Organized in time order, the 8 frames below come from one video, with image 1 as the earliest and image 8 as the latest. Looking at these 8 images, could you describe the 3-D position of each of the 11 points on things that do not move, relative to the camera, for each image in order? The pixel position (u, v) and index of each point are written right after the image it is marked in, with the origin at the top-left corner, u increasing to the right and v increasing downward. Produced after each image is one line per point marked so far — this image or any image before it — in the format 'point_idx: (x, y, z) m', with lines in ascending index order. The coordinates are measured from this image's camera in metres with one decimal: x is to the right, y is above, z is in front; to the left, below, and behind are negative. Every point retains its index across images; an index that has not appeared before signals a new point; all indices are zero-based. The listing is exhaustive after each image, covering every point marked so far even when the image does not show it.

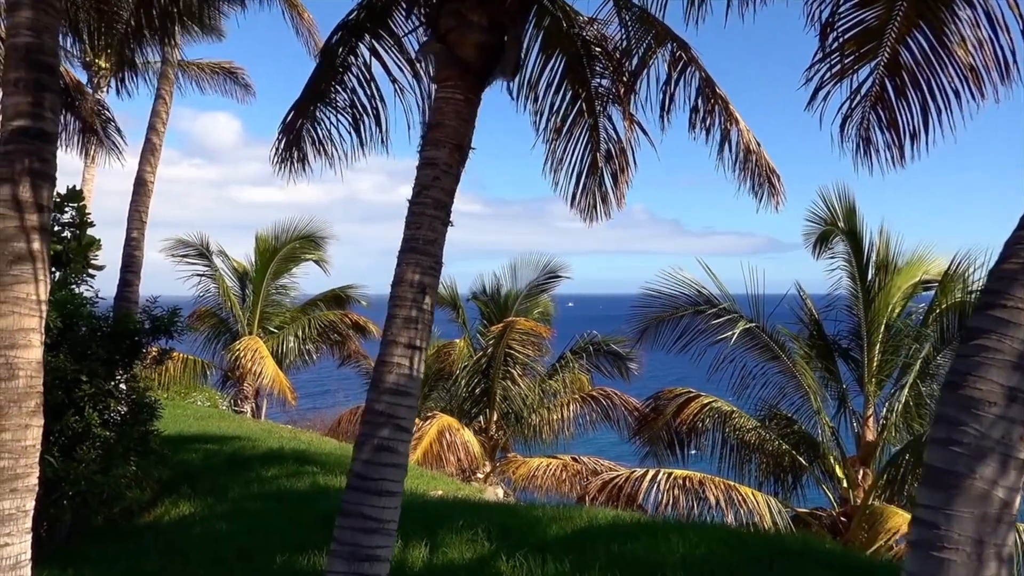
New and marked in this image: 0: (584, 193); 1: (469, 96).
0: (+0.6, +0.8, +7.5) m
1: (-0.2, +1.0, +4.2) m
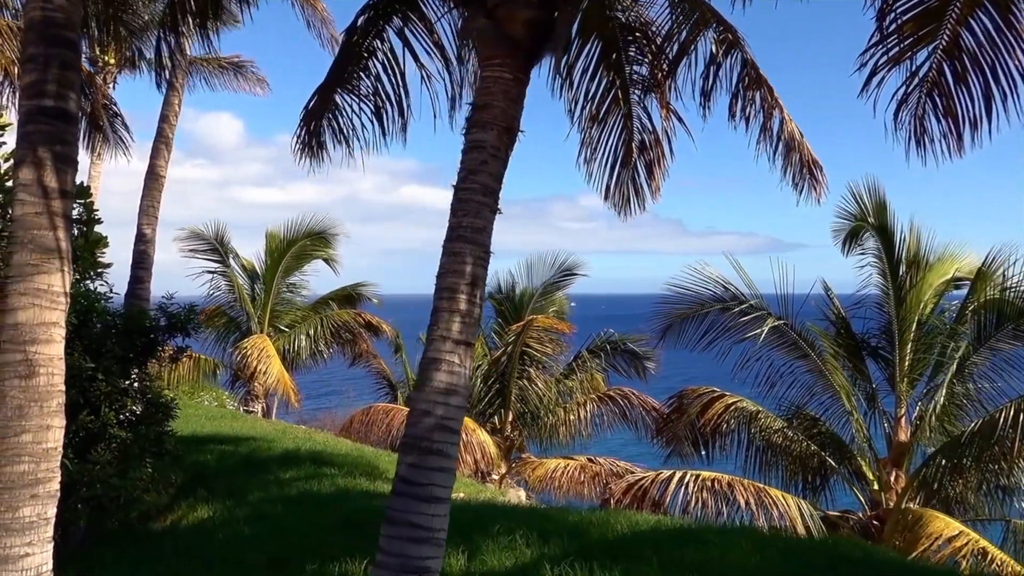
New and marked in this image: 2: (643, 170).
0: (+0.9, +0.9, +7.3) m
1: (0.0, +1.0, +3.9) m
2: (+1.1, +1.0, +7.2) m
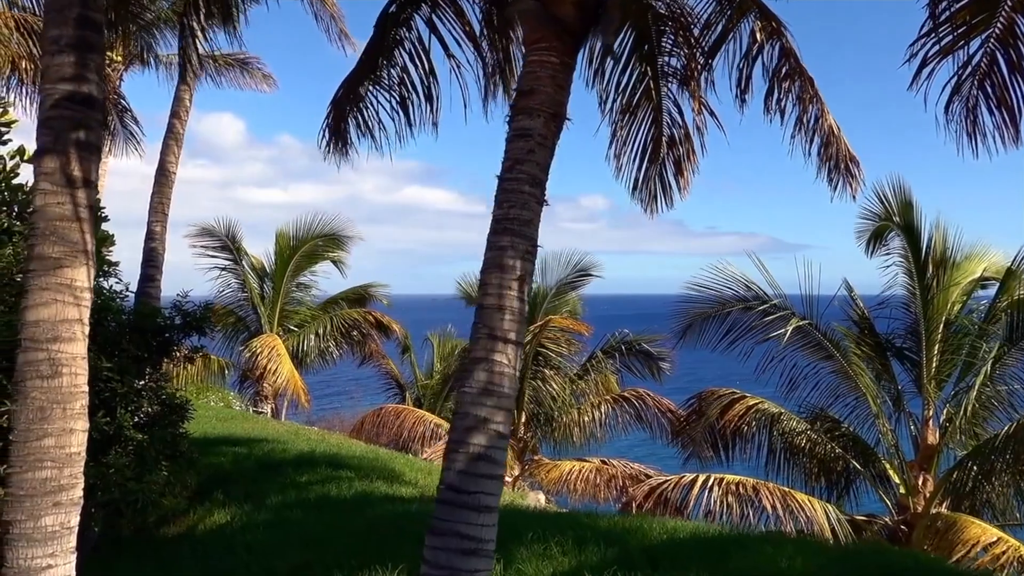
0: (+1.1, +0.9, +7.1) m
1: (+0.2, +1.0, +3.7) m
2: (+1.3, +1.0, +7.0) m
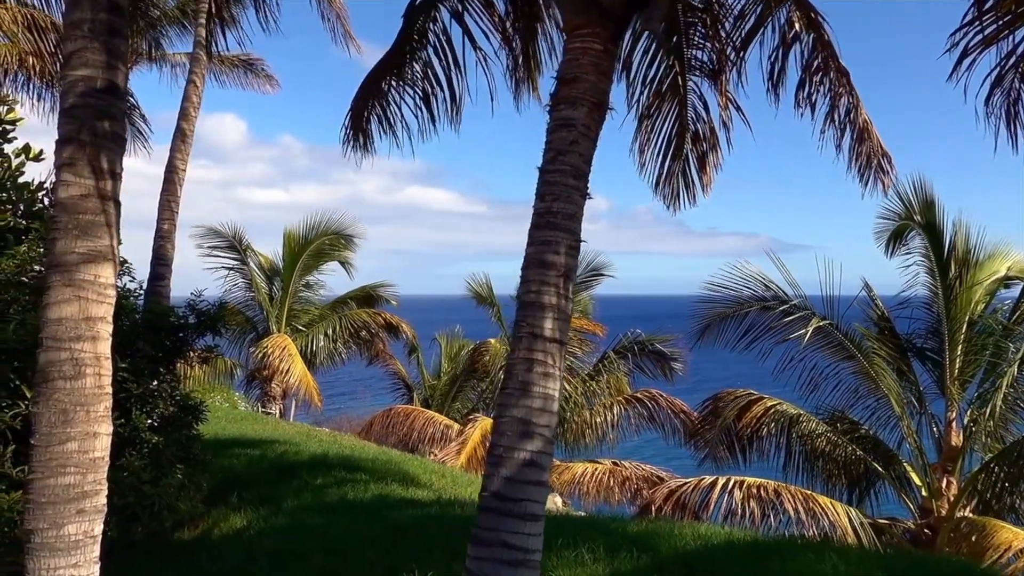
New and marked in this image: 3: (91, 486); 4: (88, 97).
0: (+1.3, +0.9, +6.9) m
1: (+0.4, +1.0, +3.6) m
2: (+1.5, +1.0, +6.9) m
3: (-1.7, -0.8, +3.3) m
4: (-1.7, +0.8, +3.4) m
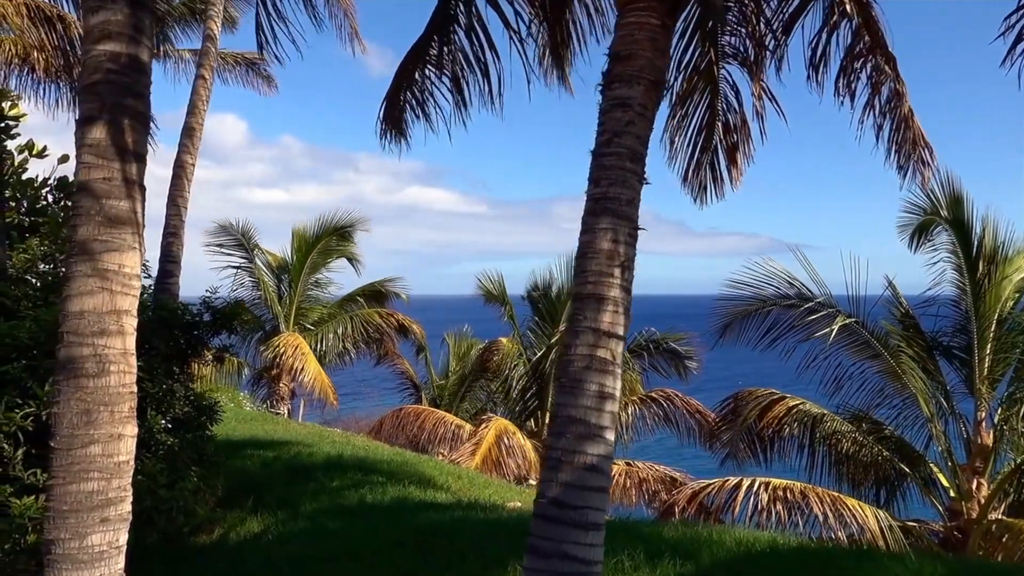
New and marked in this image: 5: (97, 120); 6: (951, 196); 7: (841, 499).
0: (+1.5, +0.9, +6.7) m
1: (+0.6, +1.1, +3.3) m
2: (+1.7, +1.1, +6.6) m
3: (-1.5, -0.8, +3.1) m
4: (-1.5, +0.8, +3.1) m
5: (-1.5, +0.6, +3.1) m
6: (+4.9, +1.0, +9.5) m
7: (+3.3, -2.1, +8.6) m
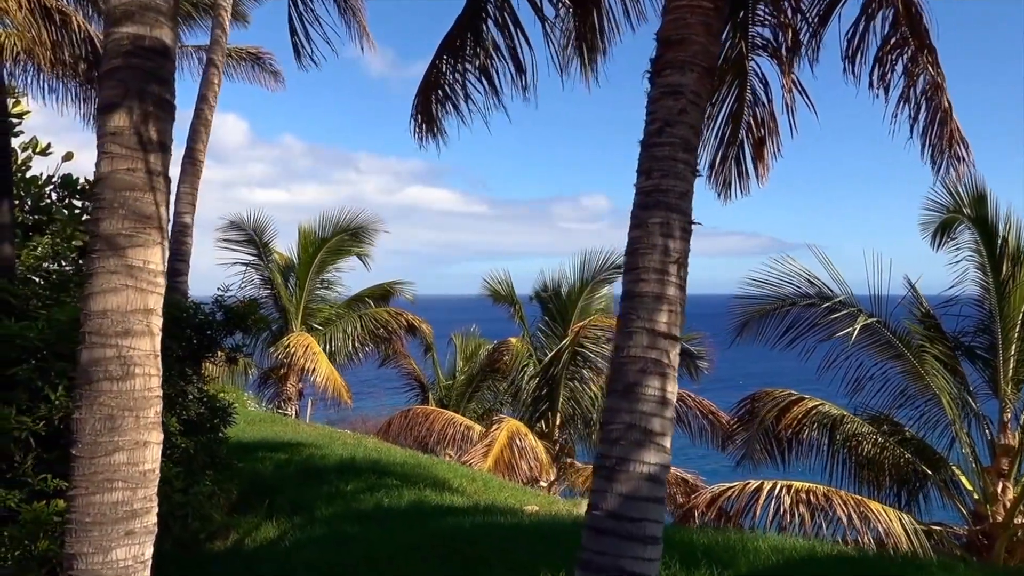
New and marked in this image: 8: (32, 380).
0: (+1.6, +0.9, +6.5) m
1: (+0.8, +1.1, +3.2) m
2: (+1.8, +1.1, +6.5) m
3: (-1.3, -0.7, +2.9) m
4: (-1.3, +0.8, +3.0) m
5: (-1.4, +0.6, +2.9) m
6: (+5.1, +1.0, +9.3) m
7: (+3.5, -2.1, +8.4) m
8: (-2.9, -0.6, +5.1) m
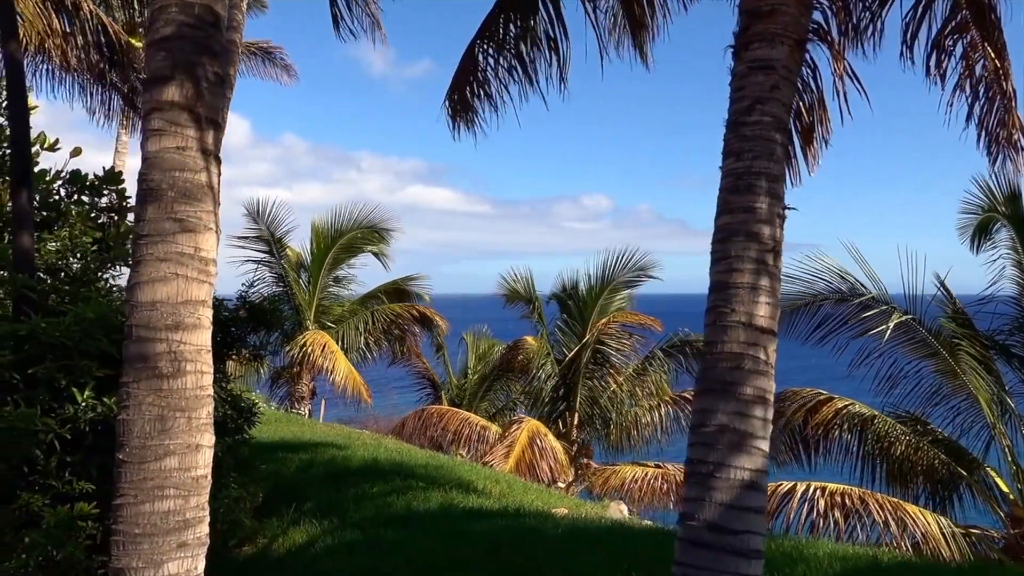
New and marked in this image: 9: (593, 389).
0: (+1.9, +1.0, +6.3) m
1: (+1.0, +1.1, +2.9) m
2: (+2.1, +1.1, +6.2) m
3: (-1.1, -0.7, +2.7) m
4: (-1.1, +0.8, +2.7) m
5: (-1.1, +0.7, +2.7) m
6: (+5.4, +1.1, +9.1) m
7: (+3.8, -2.1, +8.2) m
8: (-2.7, -0.5, +4.9) m
9: (+1.2, -1.6, +12.9) m
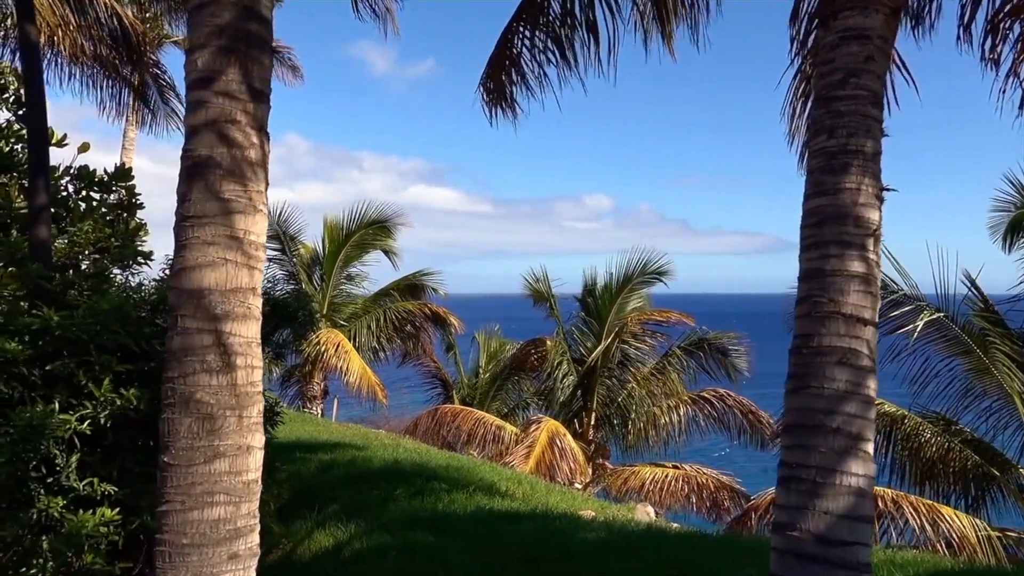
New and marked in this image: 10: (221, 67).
0: (+2.1, +1.0, +6.0) m
1: (+1.3, +1.1, +2.7) m
2: (+2.3, +1.1, +6.0) m
3: (-0.8, -0.7, +2.5) m
4: (-0.8, +0.9, +2.5) m
5: (-0.9, +0.7, +2.5) m
6: (+5.6, +1.1, +8.8) m
7: (+4.0, -2.1, +7.9) m
8: (-2.4, -0.5, +4.7) m
9: (+1.5, -1.5, +12.7) m
10: (-0.9, +0.6, +2.5) m
